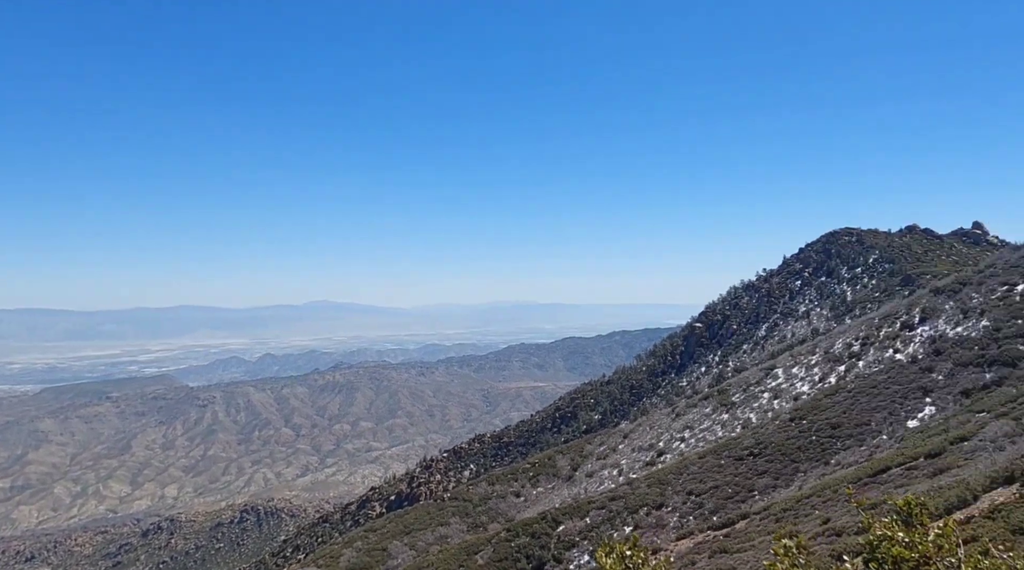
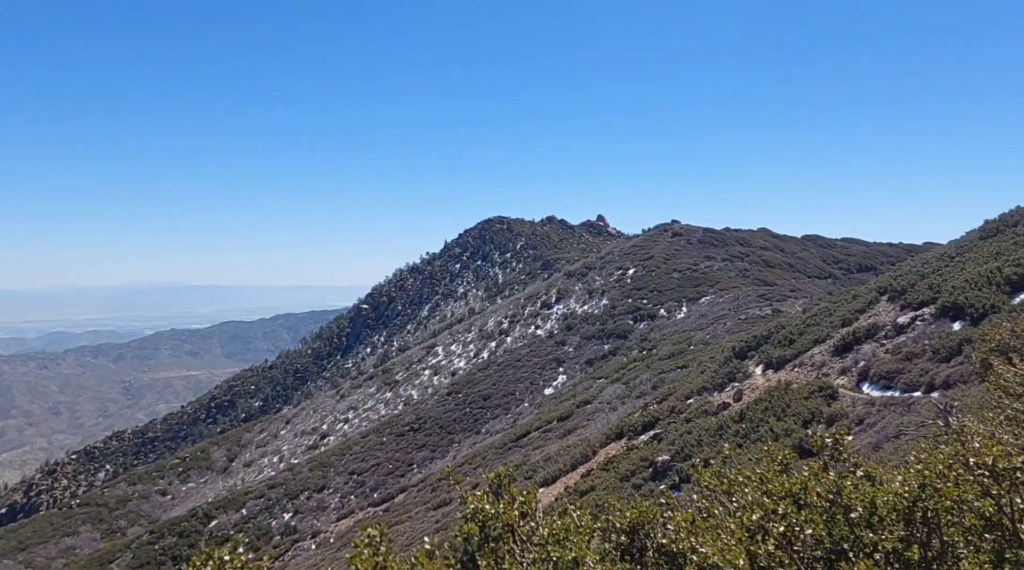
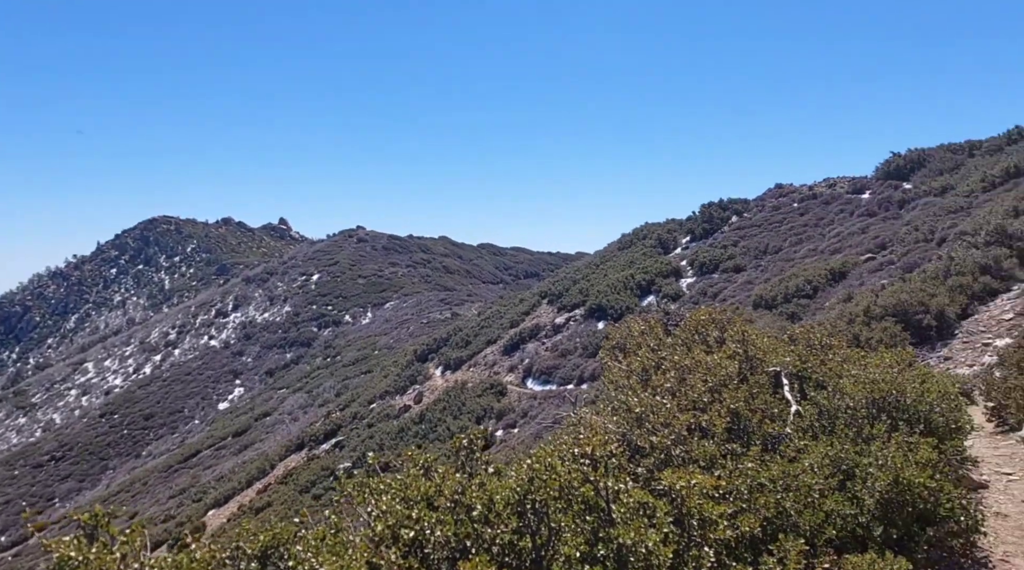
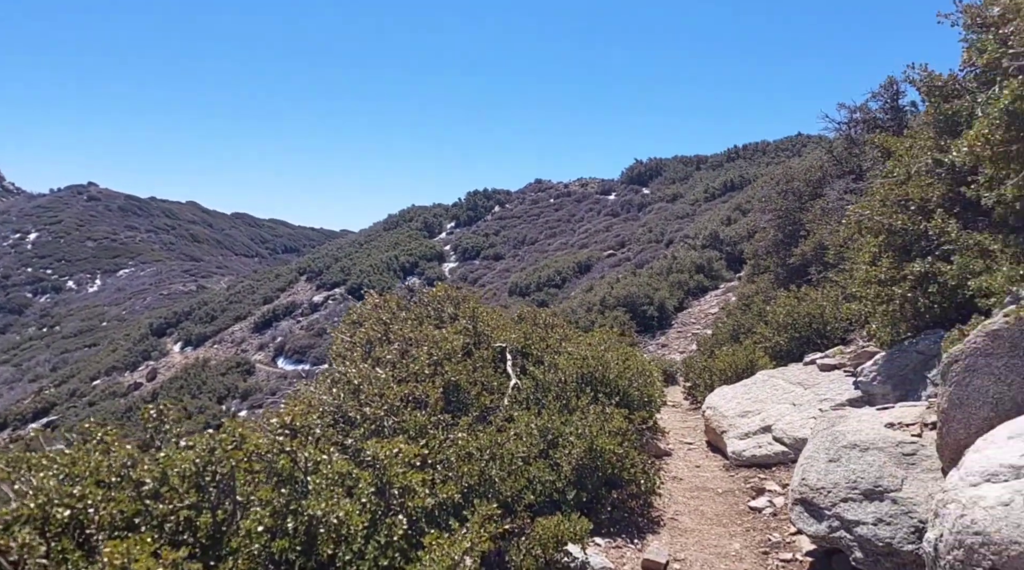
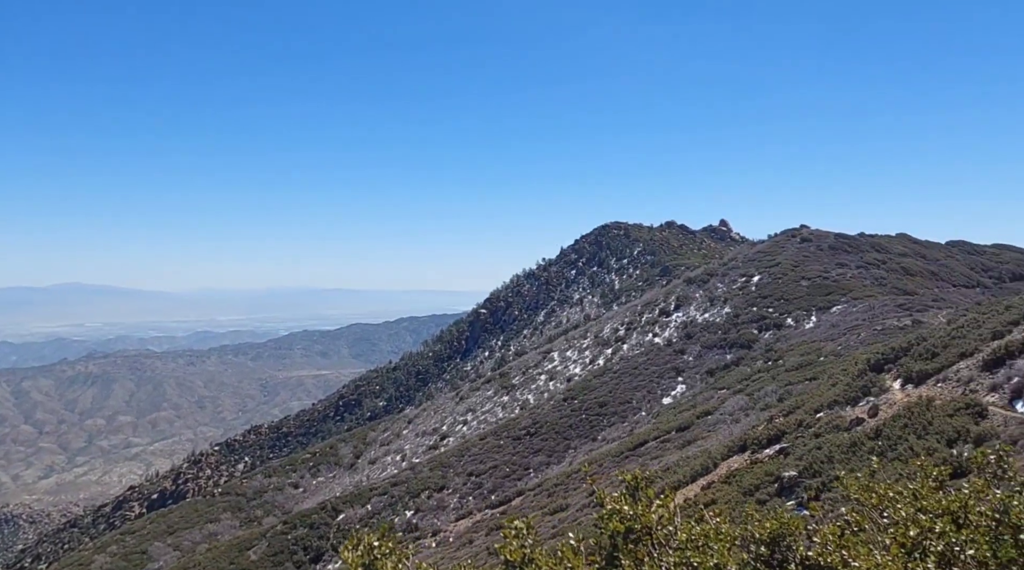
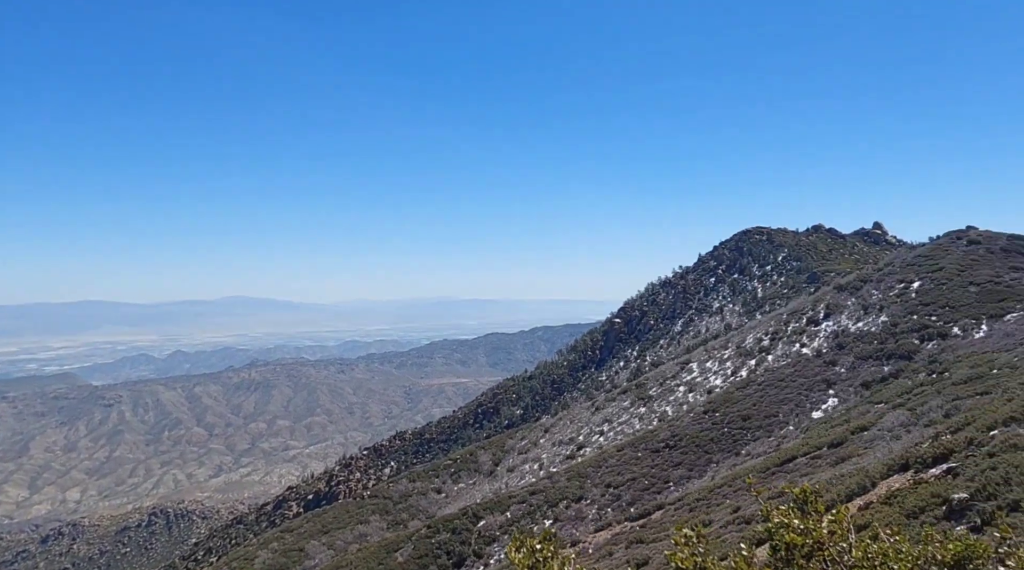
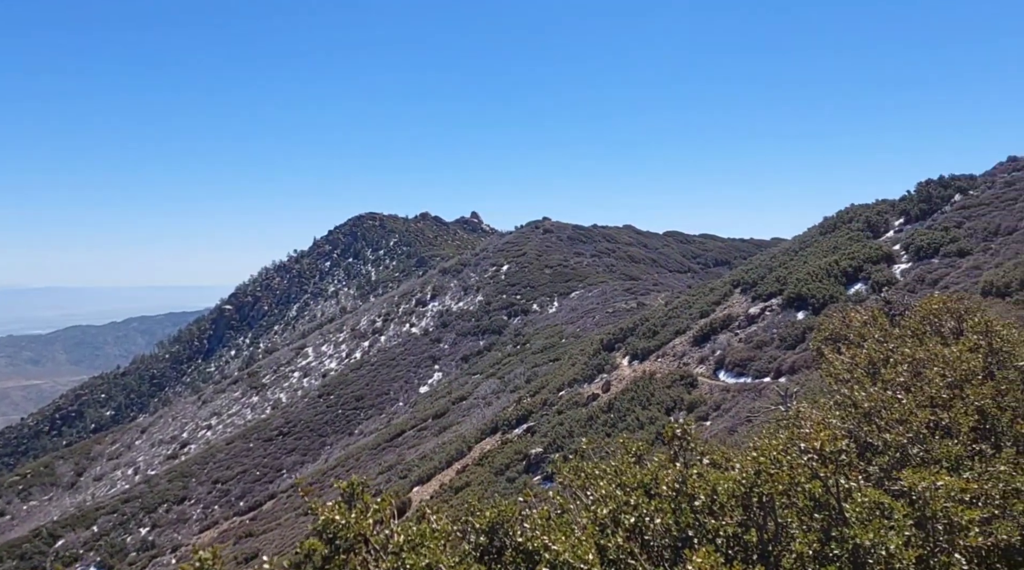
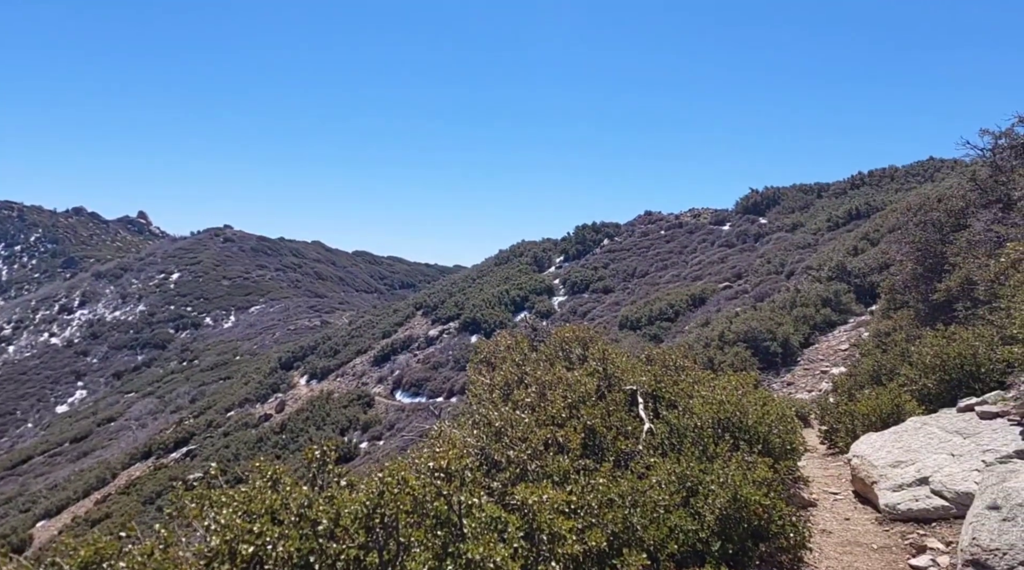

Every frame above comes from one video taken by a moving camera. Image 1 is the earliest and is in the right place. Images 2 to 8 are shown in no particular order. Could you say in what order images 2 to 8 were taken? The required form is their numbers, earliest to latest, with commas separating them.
6, 5, 2, 7, 3, 8, 4
